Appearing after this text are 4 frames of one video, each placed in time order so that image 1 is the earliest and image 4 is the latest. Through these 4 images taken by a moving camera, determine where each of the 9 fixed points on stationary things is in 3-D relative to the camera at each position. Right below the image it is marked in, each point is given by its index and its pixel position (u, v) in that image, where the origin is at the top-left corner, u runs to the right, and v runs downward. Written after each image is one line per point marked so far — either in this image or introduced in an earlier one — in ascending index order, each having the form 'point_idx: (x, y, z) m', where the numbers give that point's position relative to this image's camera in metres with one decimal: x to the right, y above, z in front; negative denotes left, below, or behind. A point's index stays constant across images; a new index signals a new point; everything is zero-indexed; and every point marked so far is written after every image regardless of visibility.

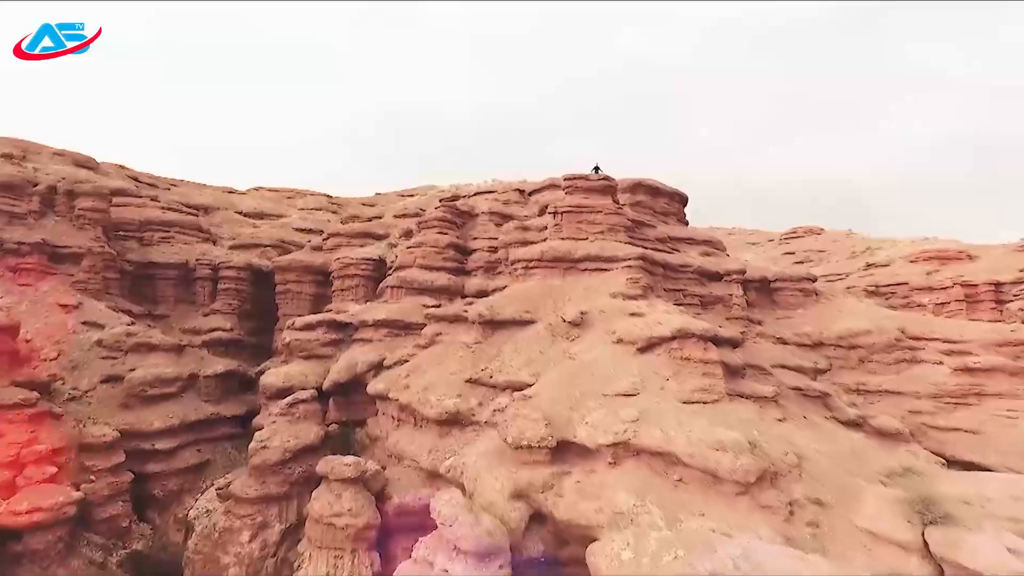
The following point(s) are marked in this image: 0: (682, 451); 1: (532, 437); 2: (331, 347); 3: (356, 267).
0: (+2.3, -2.2, +6.9) m
1: (+0.3, -2.3, +8.0) m
2: (-5.7, -1.7, +16.5) m
3: (-5.6, +0.9, +18.6) m
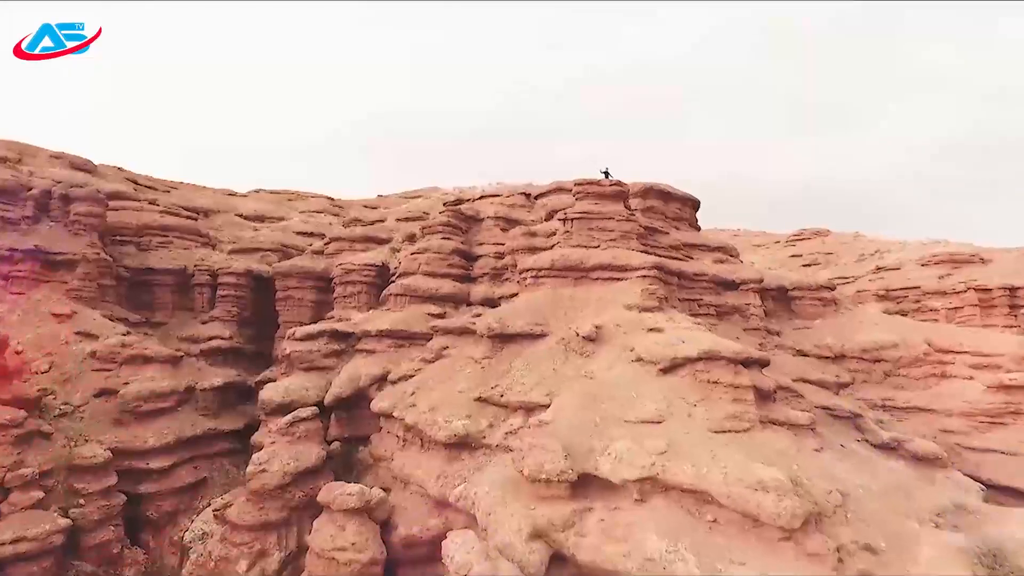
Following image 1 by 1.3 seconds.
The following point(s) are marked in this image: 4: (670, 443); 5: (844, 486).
0: (+2.5, -2.5, +6.4) m
1: (+0.5, -2.6, +7.4) m
2: (-5.5, -2.1, +15.9) m
3: (-5.4, +0.6, +18.1) m
4: (+2.2, -2.2, +7.3) m
5: (+4.4, -2.6, +6.9) m
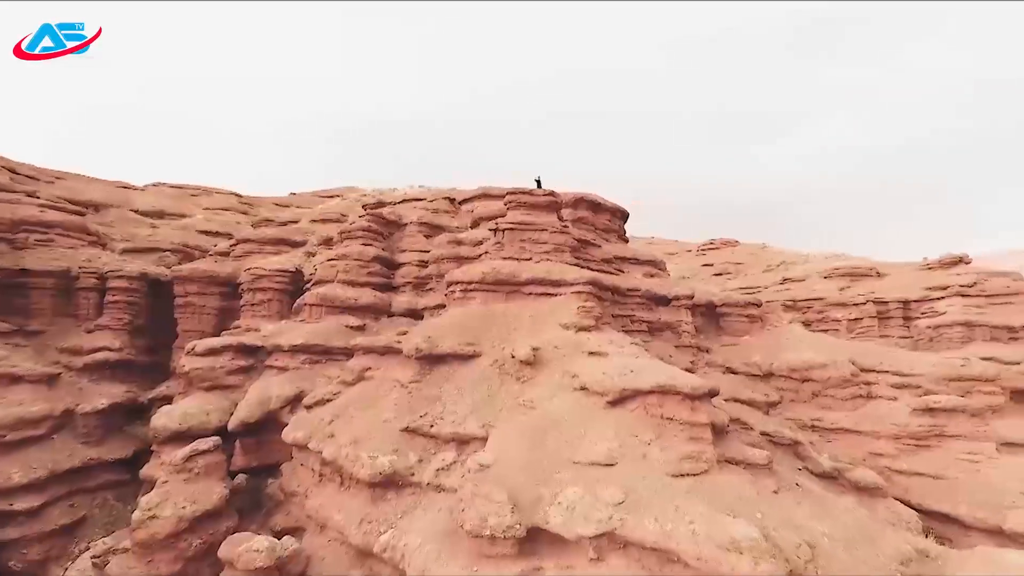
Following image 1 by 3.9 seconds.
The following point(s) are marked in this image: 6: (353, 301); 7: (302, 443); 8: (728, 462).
0: (+1.9, -2.9, +5.8) m
1: (-0.2, -3.0, +6.6) m
2: (-7.4, -2.4, +14.2) m
3: (-7.5, +0.2, +16.3) m
4: (+1.5, -2.6, +6.7) m
5: (+3.7, -3.1, +6.6) m
6: (-4.1, -0.4, +14.0) m
7: (-4.5, -3.3, +11.2) m
8: (+3.2, -2.5, +7.7) m
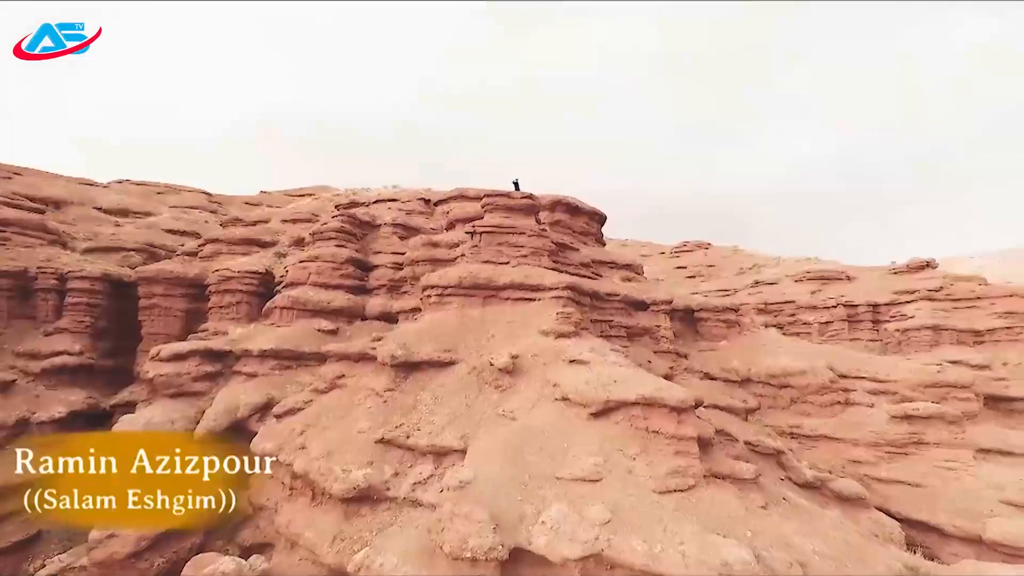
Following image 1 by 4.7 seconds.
0: (+1.7, -3.0, +5.6) m
1: (-0.4, -3.1, +6.3) m
2: (-7.9, -2.6, +13.5) m
3: (-8.1, +0.1, +15.7) m
4: (+1.2, -2.7, +6.4) m
5: (+3.5, -3.2, +6.4) m
6: (-4.7, -0.5, +13.5) m
7: (-4.9, -3.4, +10.8) m
8: (+2.9, -2.6, +7.5) m
